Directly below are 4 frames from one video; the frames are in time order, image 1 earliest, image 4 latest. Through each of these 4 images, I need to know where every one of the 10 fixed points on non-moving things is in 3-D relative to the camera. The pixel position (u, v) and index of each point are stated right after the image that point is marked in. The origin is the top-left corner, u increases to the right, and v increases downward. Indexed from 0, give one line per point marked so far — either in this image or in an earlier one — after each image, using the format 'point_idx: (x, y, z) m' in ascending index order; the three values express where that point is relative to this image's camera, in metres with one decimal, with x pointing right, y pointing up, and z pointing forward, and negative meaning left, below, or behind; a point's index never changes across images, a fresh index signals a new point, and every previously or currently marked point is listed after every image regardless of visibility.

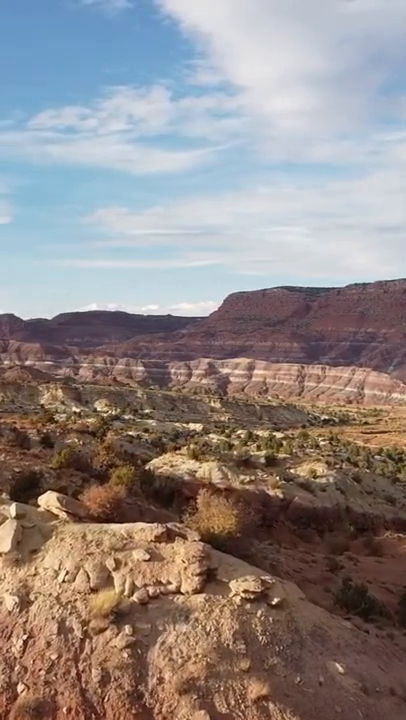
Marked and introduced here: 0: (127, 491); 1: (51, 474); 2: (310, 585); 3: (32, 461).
0: (-1.5, -2.6, +12.8) m
1: (-2.8, -2.1, +12.1) m
2: (+1.9, -4.0, +11.8) m
3: (-3.3, -2.0, +12.8) m
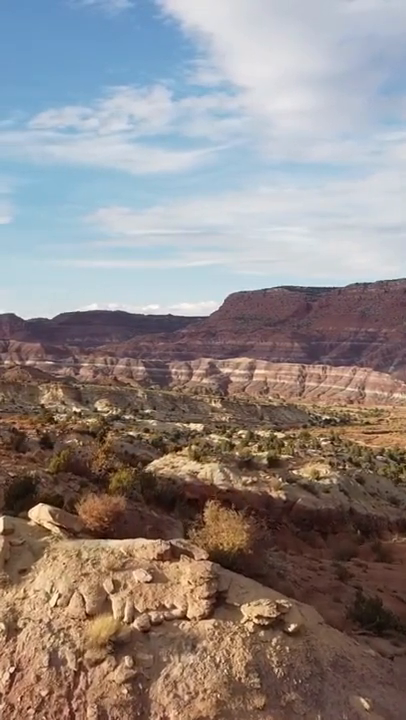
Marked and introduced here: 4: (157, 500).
0: (-1.4, -2.6, +12.3) m
1: (-2.7, -2.1, +11.6) m
2: (+1.9, -4.0, +11.3) m
3: (-3.2, -1.9, +12.3) m
4: (-1.0, -3.0, +14.4) m
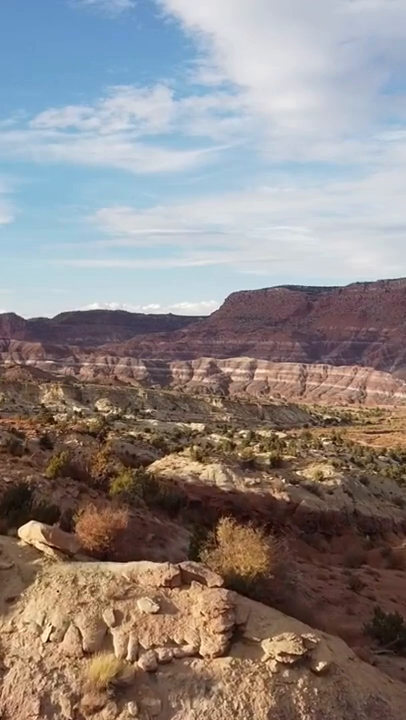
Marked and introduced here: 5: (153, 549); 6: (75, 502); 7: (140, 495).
0: (-1.3, -2.5, +11.7) m
1: (-2.6, -2.0, +11.0) m
2: (+2.0, -3.9, +10.6) m
3: (-3.1, -1.9, +11.7) m
4: (-0.9, -3.0, +13.8) m
5: (-0.8, -2.9, +10.2) m
6: (-2.1, -2.3, +10.8) m
7: (-1.2, -2.6, +12.9) m
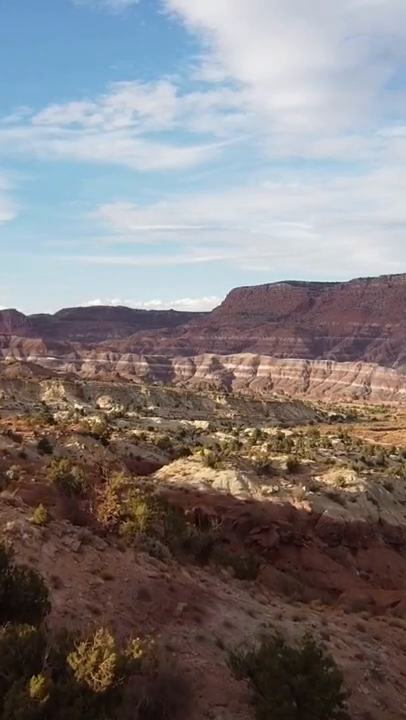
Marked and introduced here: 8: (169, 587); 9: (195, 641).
0: (-0.7, -2.5, +8.5) m
1: (-2.0, -2.0, +7.9) m
2: (+2.6, -3.9, +7.5) m
3: (-2.5, -1.9, +8.6) m
4: (-0.3, -3.0, +10.7) m
5: (-0.2, -2.9, +7.1) m
6: (-1.5, -2.3, +7.7) m
7: (-0.6, -2.6, +9.8) m
8: (-0.4, -2.7, +8.0) m
9: (-0.1, -3.0, +7.1) m
